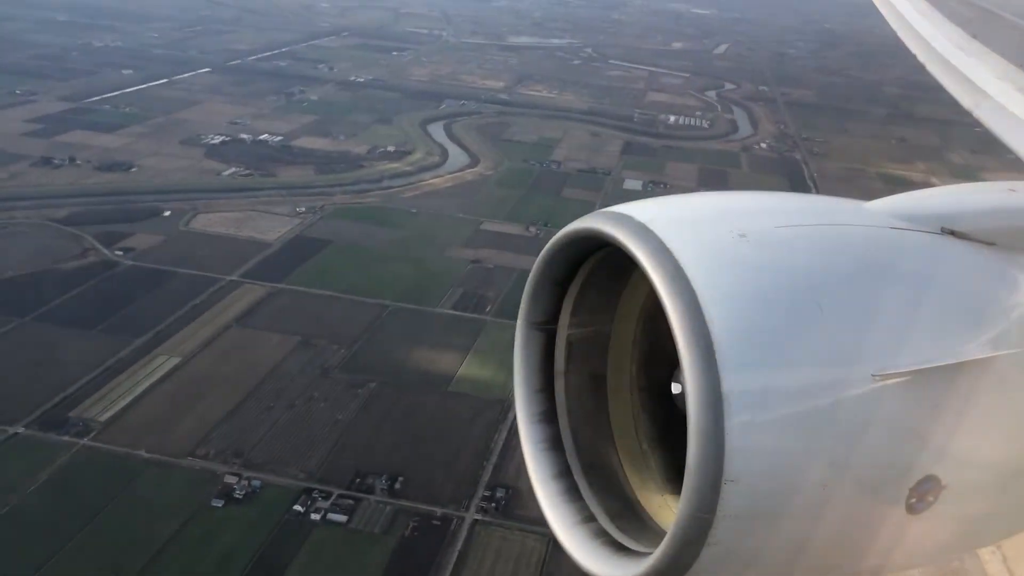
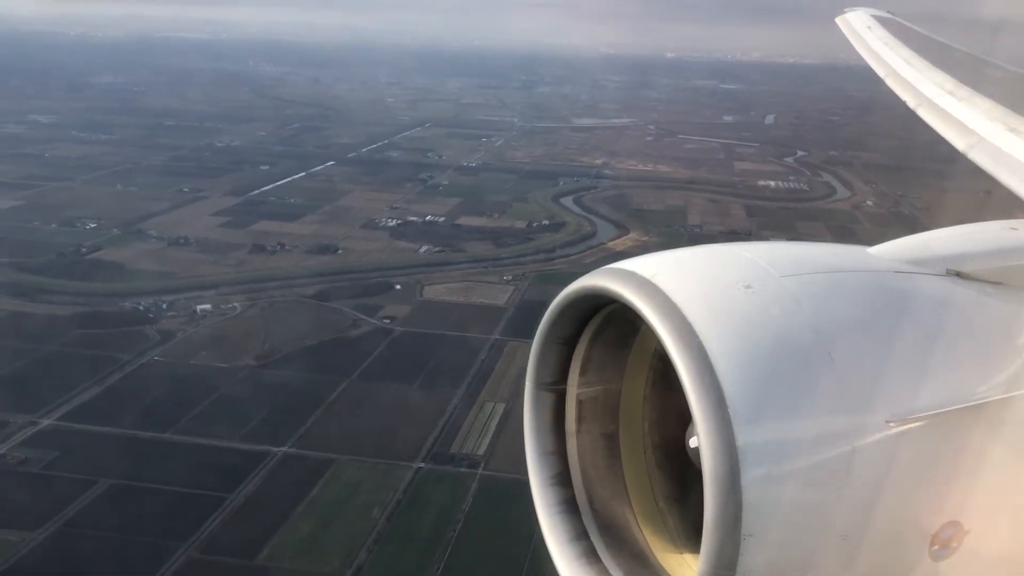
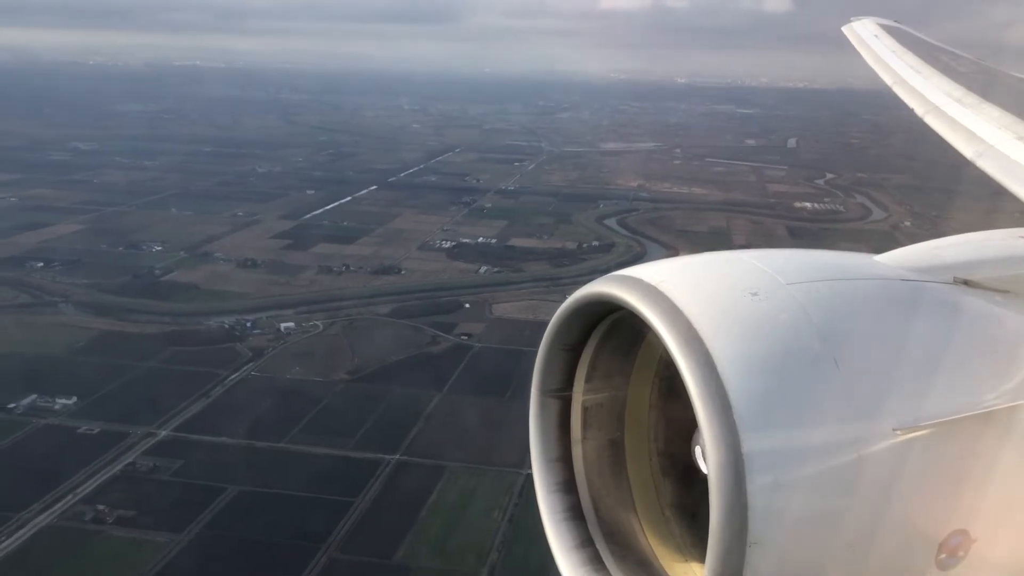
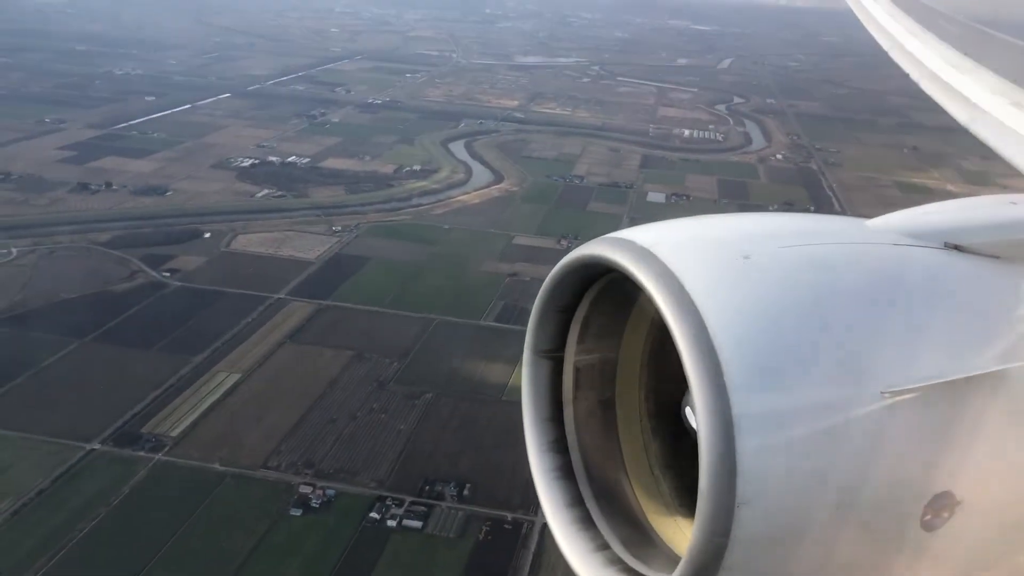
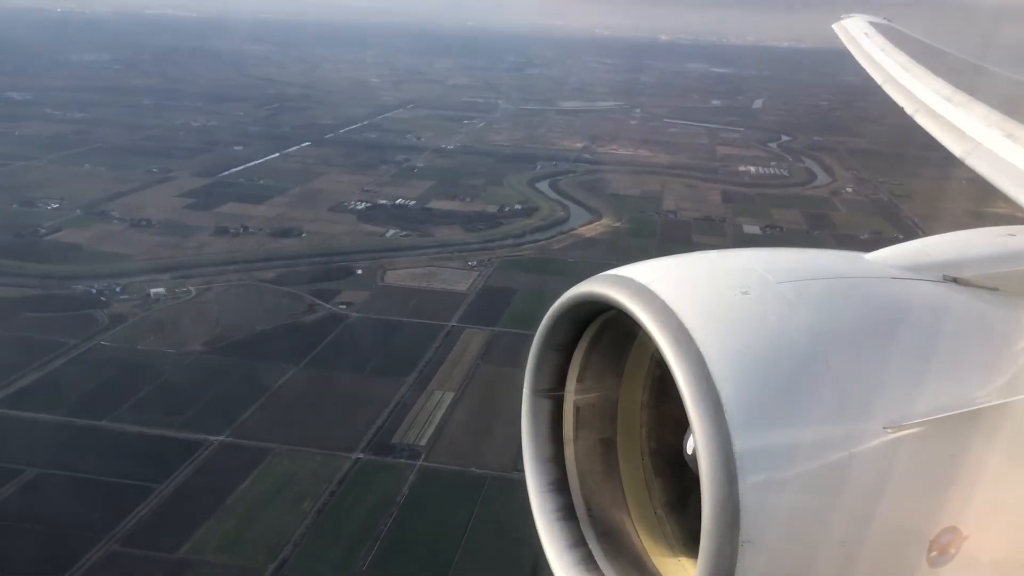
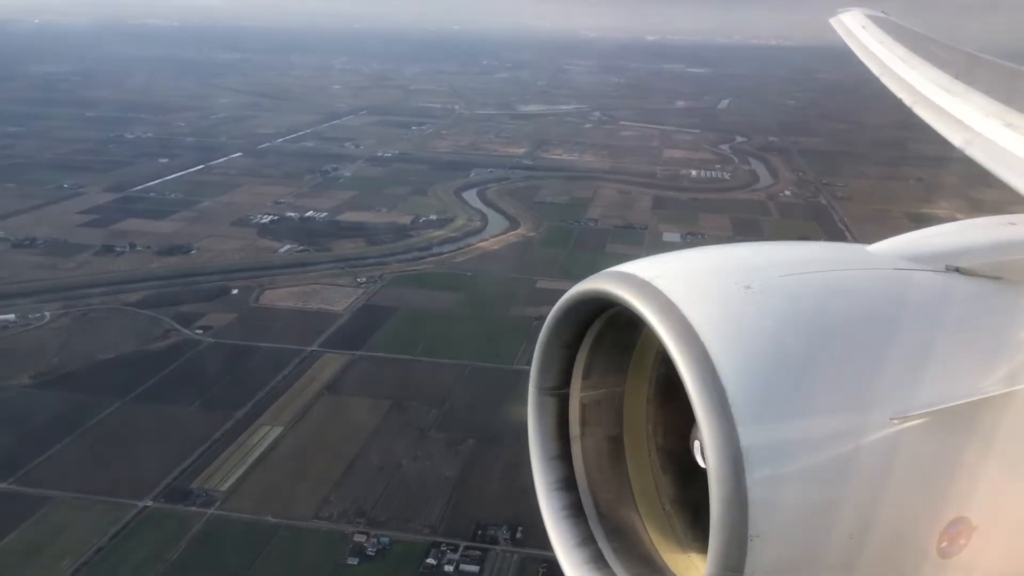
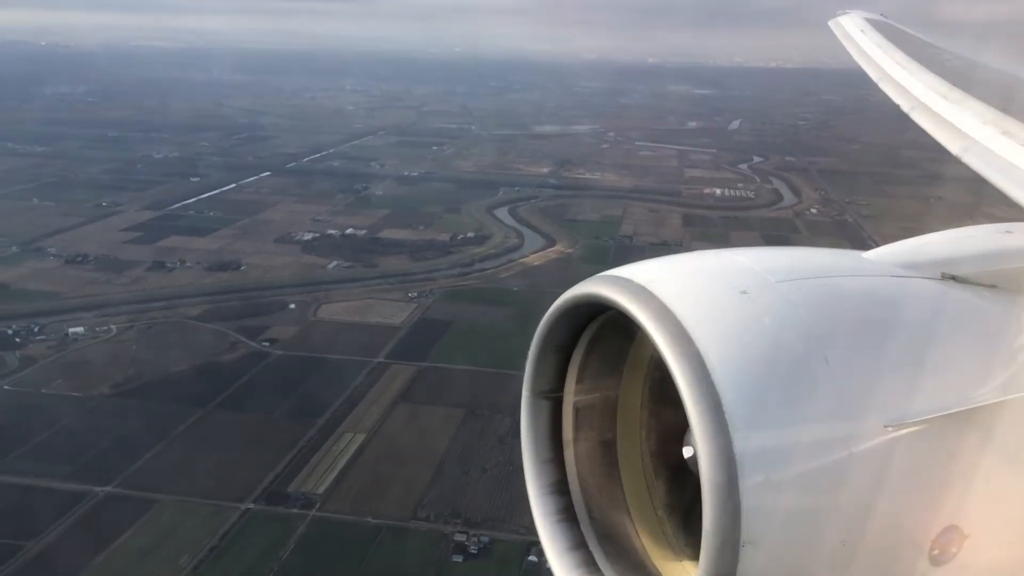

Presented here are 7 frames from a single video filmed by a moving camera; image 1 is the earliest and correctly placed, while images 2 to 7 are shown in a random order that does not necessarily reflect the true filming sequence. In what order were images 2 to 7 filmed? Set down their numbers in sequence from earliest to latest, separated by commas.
4, 6, 7, 5, 2, 3
